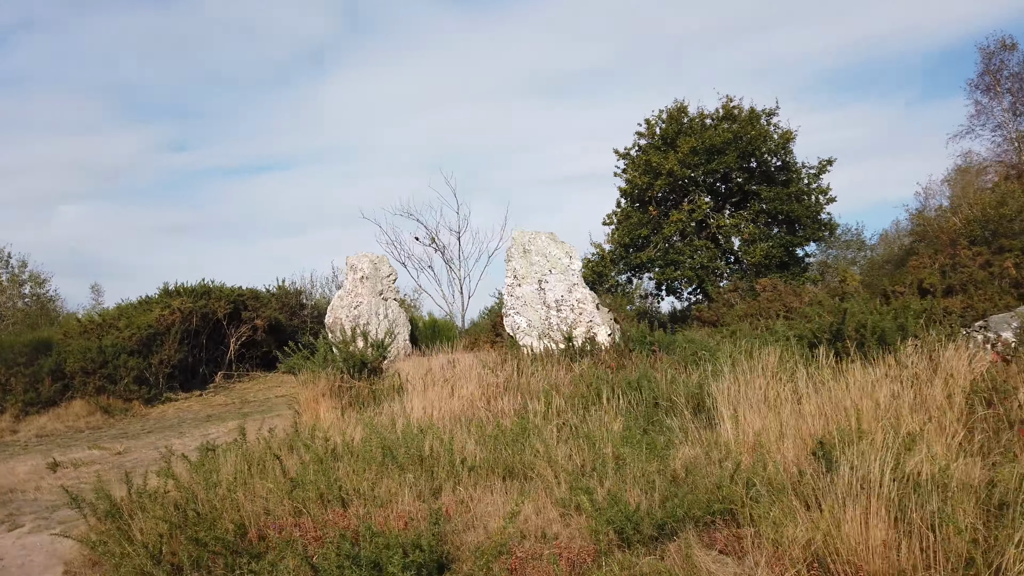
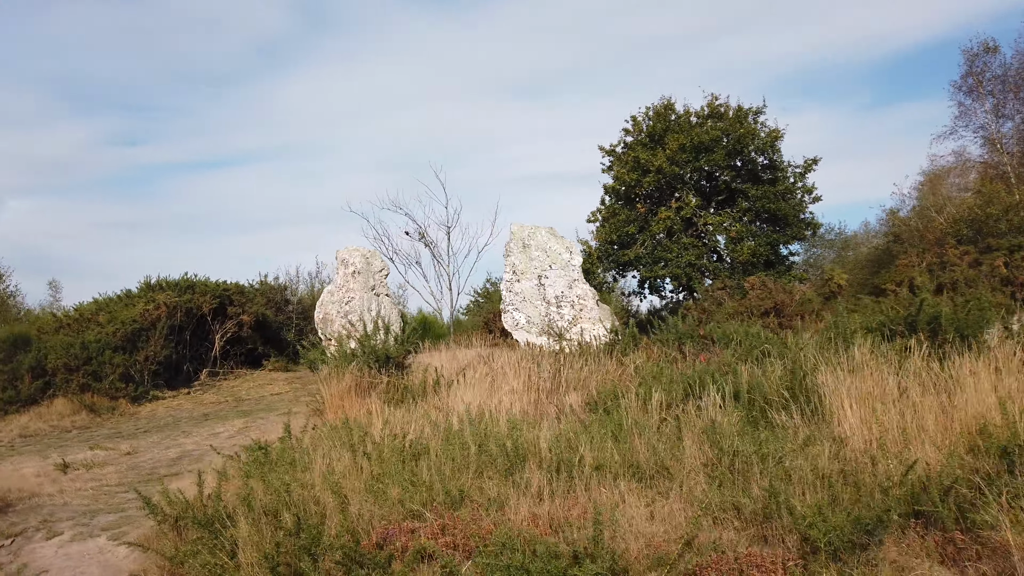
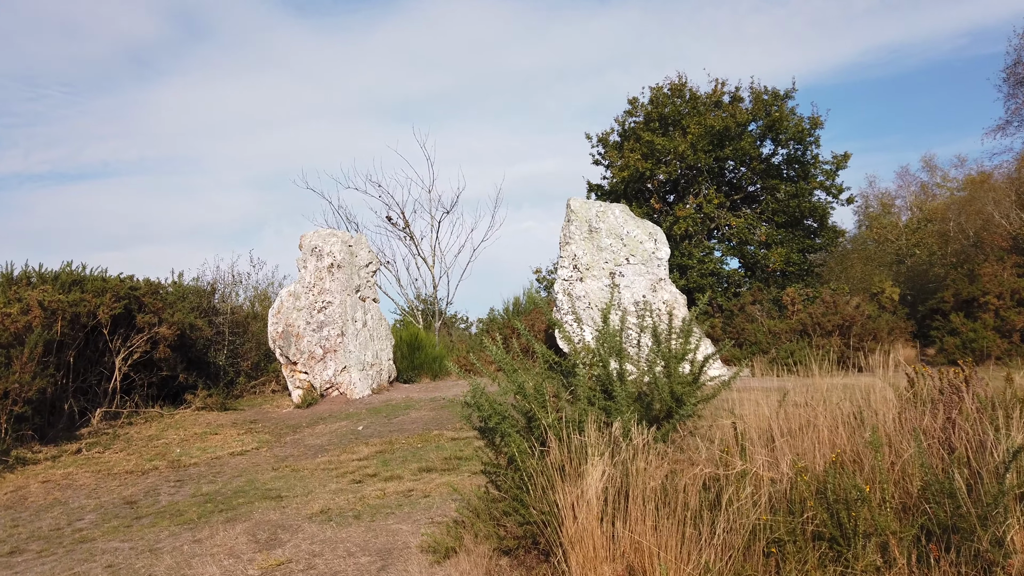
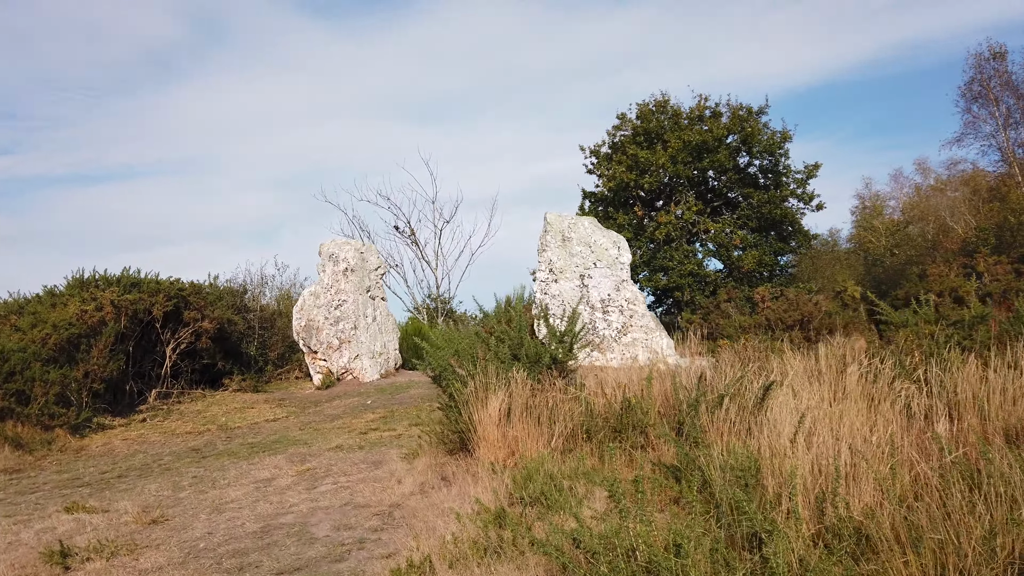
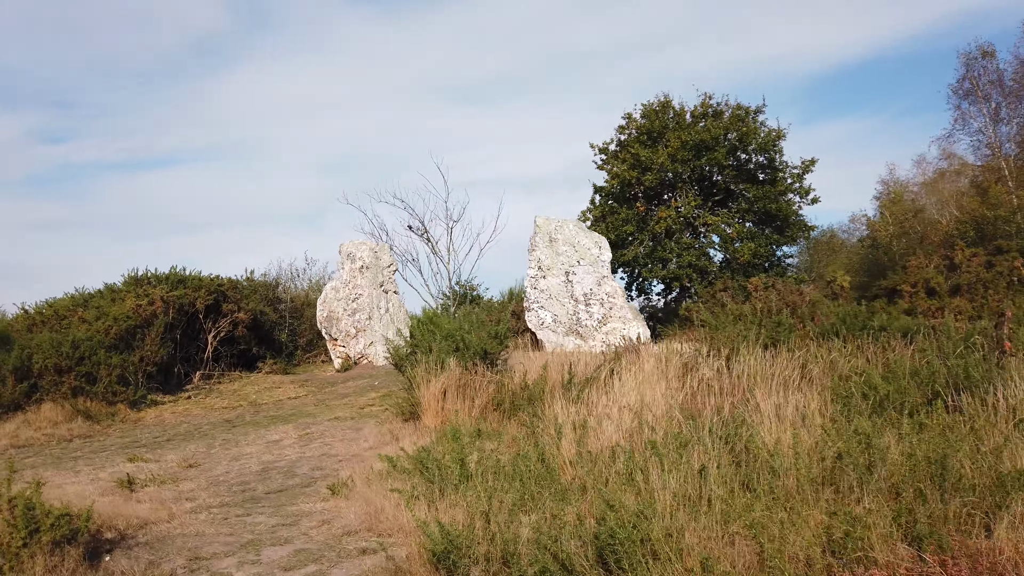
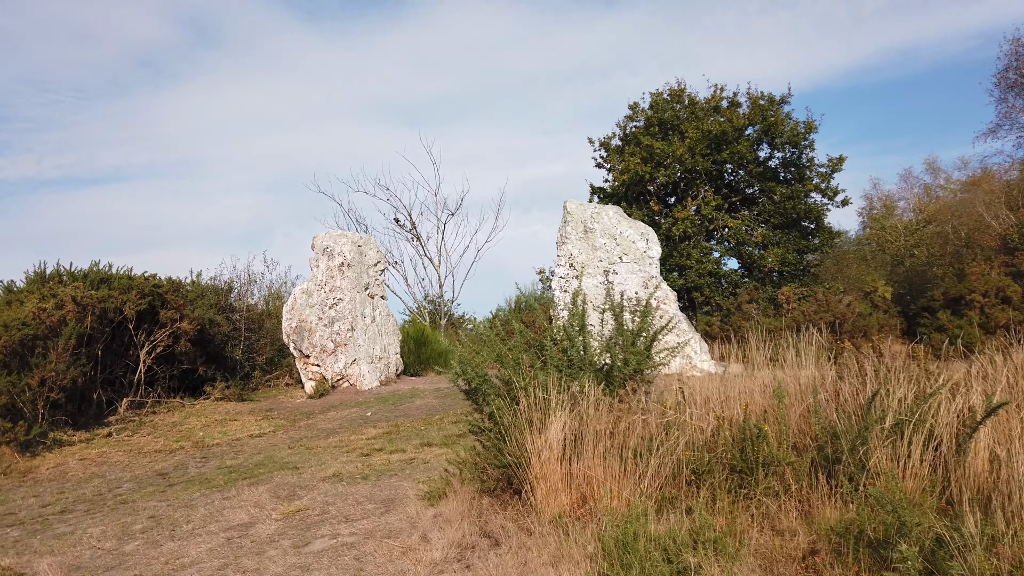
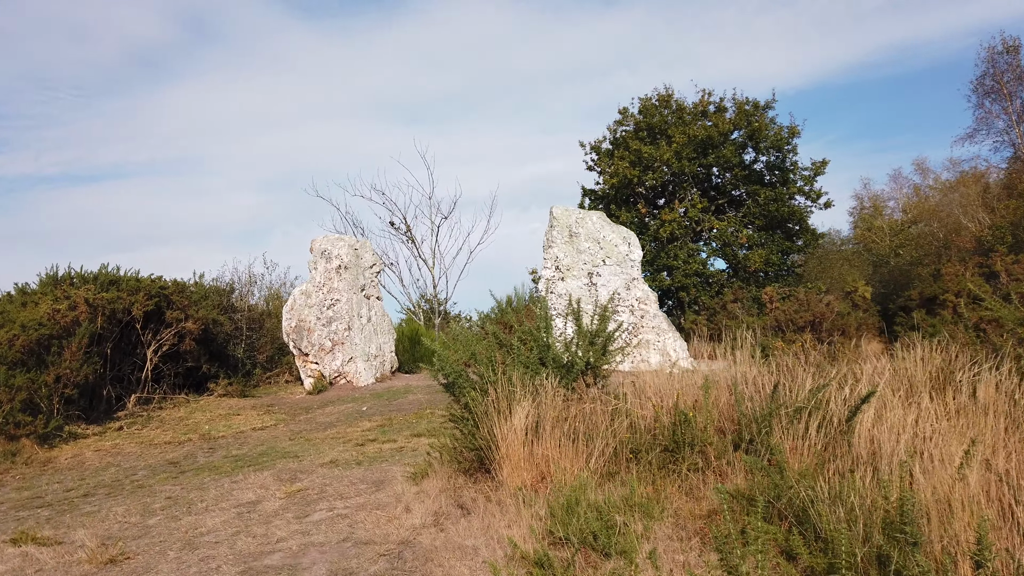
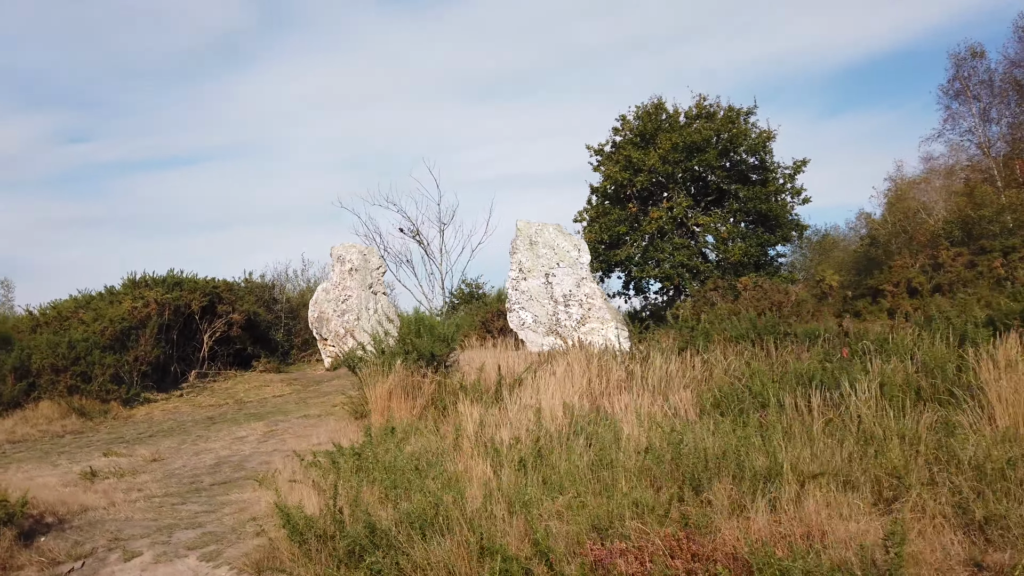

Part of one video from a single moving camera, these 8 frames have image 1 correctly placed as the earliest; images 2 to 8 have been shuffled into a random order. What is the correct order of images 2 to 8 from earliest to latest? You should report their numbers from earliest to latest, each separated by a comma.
2, 8, 5, 4, 7, 6, 3
